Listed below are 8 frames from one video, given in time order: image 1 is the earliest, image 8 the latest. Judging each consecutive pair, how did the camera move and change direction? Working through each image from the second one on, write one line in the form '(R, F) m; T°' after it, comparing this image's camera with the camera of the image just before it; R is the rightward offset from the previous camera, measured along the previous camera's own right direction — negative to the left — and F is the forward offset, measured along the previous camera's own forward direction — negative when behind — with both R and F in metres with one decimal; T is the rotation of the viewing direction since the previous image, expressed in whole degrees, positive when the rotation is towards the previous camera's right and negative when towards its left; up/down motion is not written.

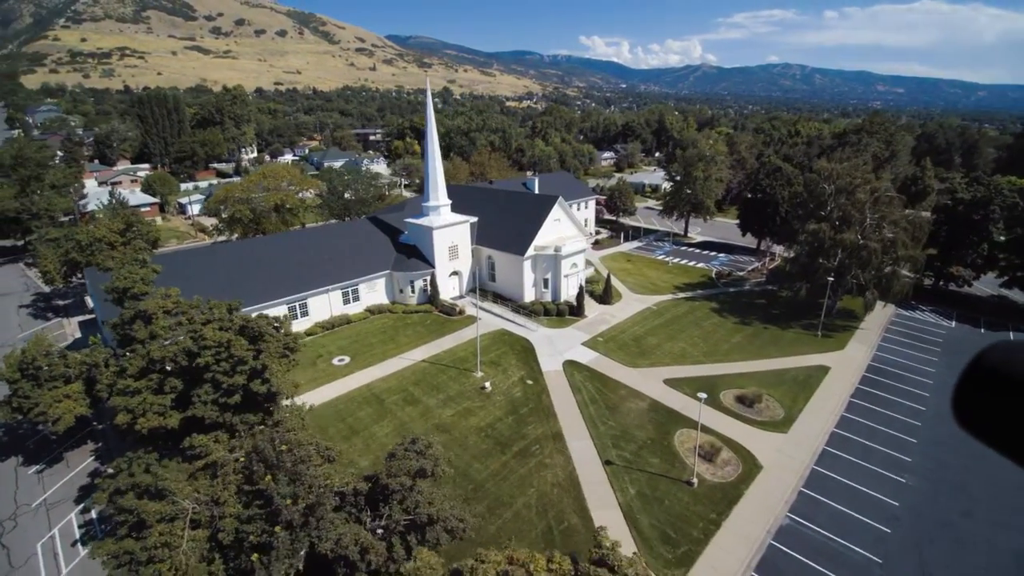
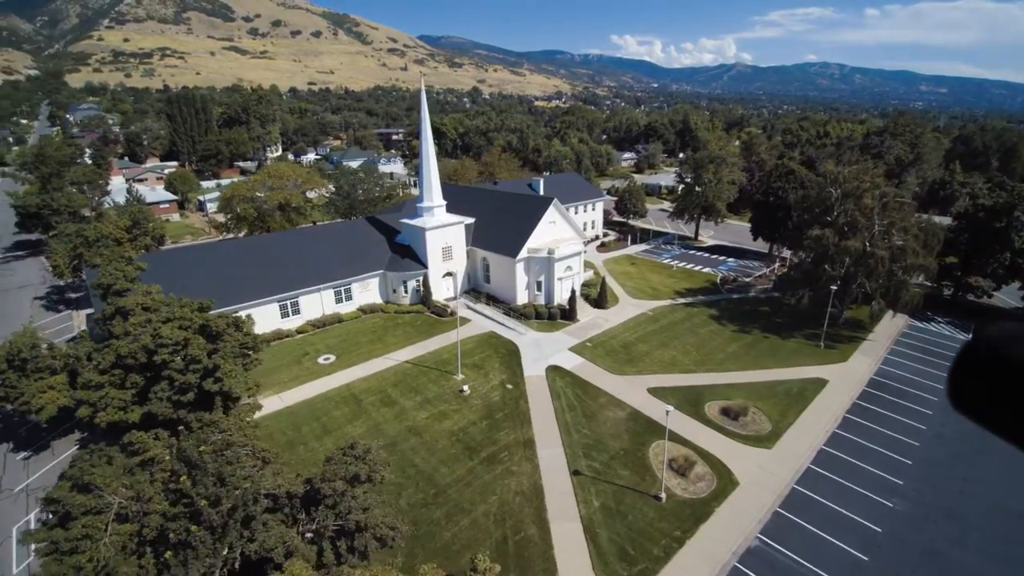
(+2.8, +0.5) m; -3°
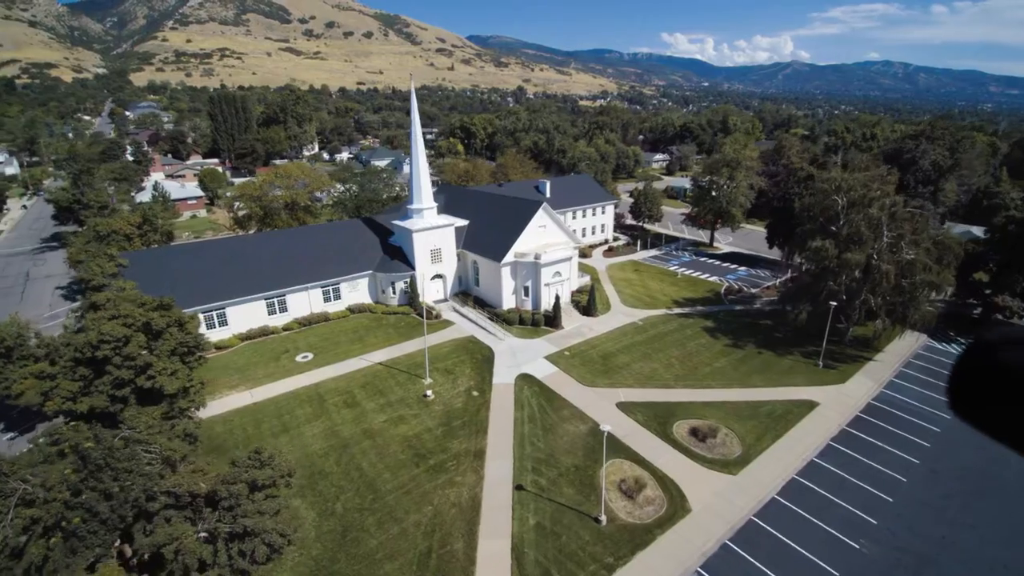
(+4.4, +0.8) m; -5°
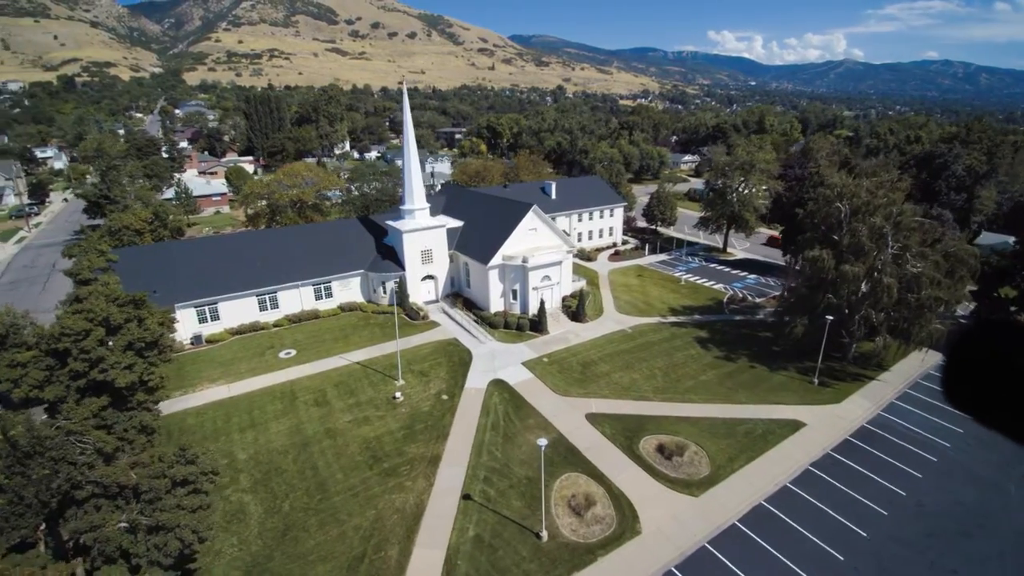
(+3.8, +0.7) m; -5°
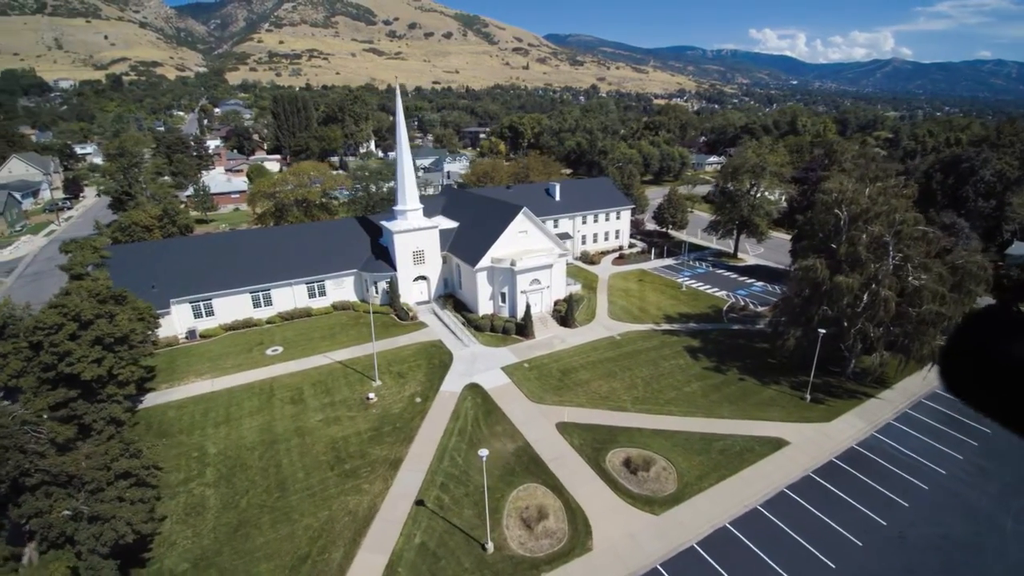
(+3.2, +0.6) m; -4°
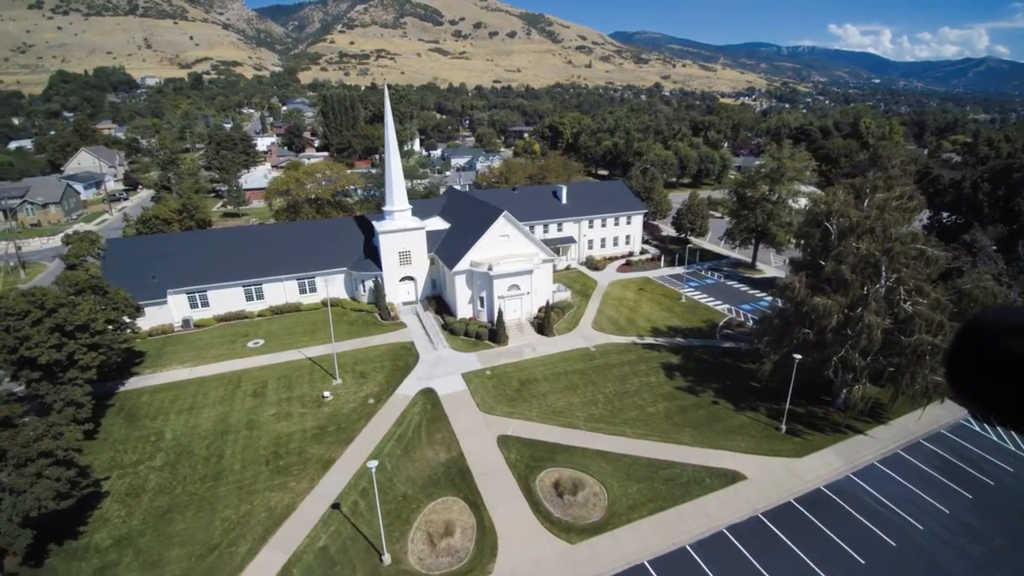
(+5.8, +1.1) m; -7°
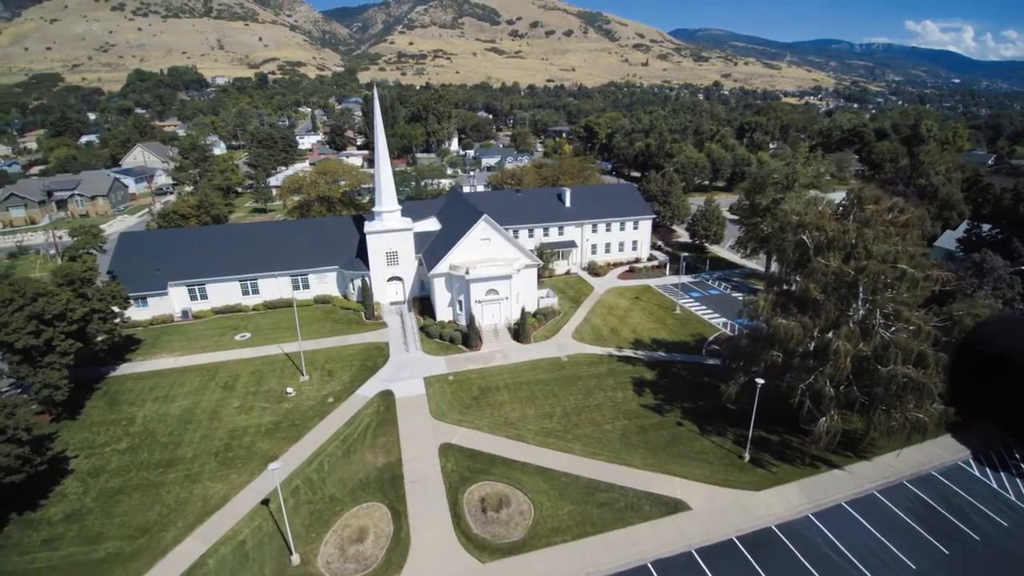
(+5.2, +0.9) m; -6°
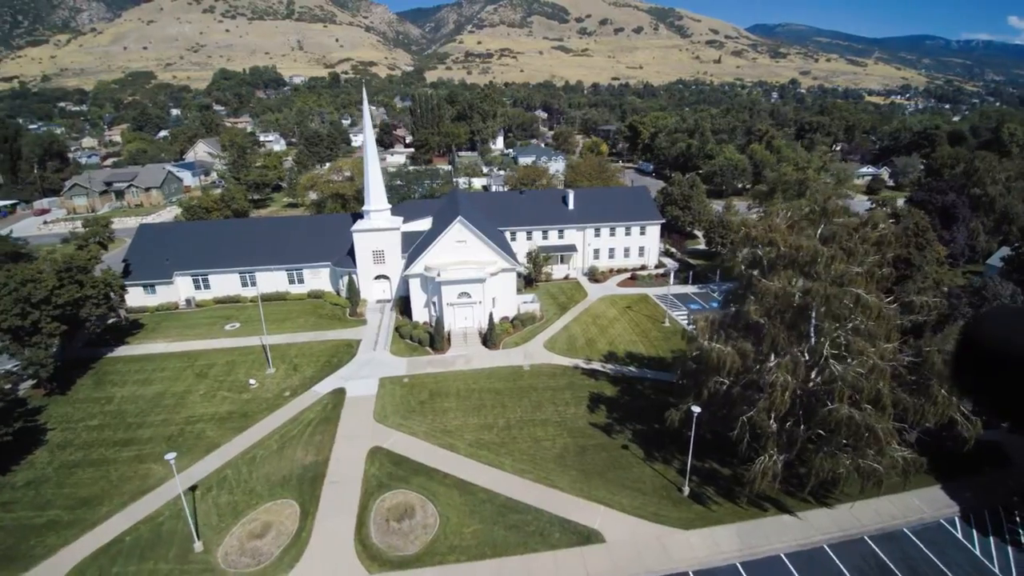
(+6.1, +1.2) m; -7°
